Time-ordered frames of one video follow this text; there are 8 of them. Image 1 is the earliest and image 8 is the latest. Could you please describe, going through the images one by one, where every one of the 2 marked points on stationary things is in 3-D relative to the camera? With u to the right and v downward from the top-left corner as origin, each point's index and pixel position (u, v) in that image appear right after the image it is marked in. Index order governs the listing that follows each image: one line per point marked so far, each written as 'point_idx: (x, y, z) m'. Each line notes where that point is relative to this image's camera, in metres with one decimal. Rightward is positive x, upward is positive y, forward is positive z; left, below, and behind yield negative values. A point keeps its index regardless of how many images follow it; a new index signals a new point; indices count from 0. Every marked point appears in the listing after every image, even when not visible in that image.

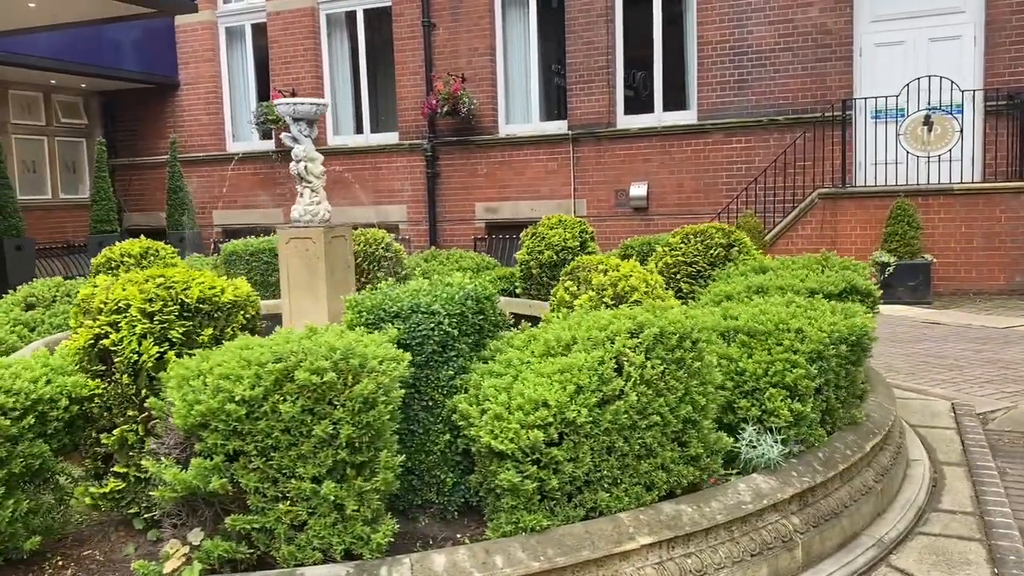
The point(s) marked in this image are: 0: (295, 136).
0: (-1.1, +0.8, +4.6) m
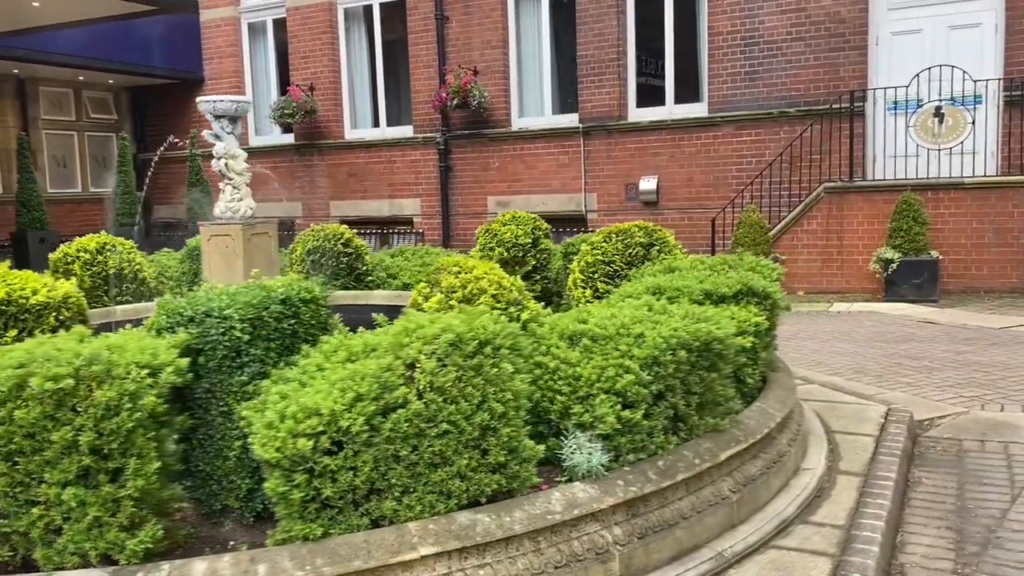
0: (-1.5, +0.8, +4.6) m
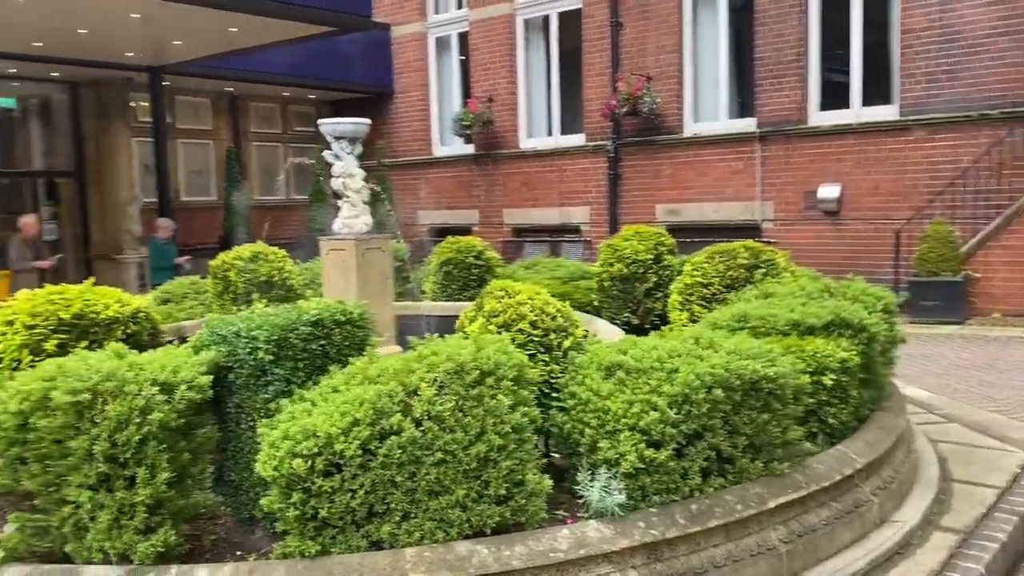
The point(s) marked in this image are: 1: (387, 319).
0: (-1.0, +0.7, +4.9) m
1: (-0.7, -0.2, +4.9) m
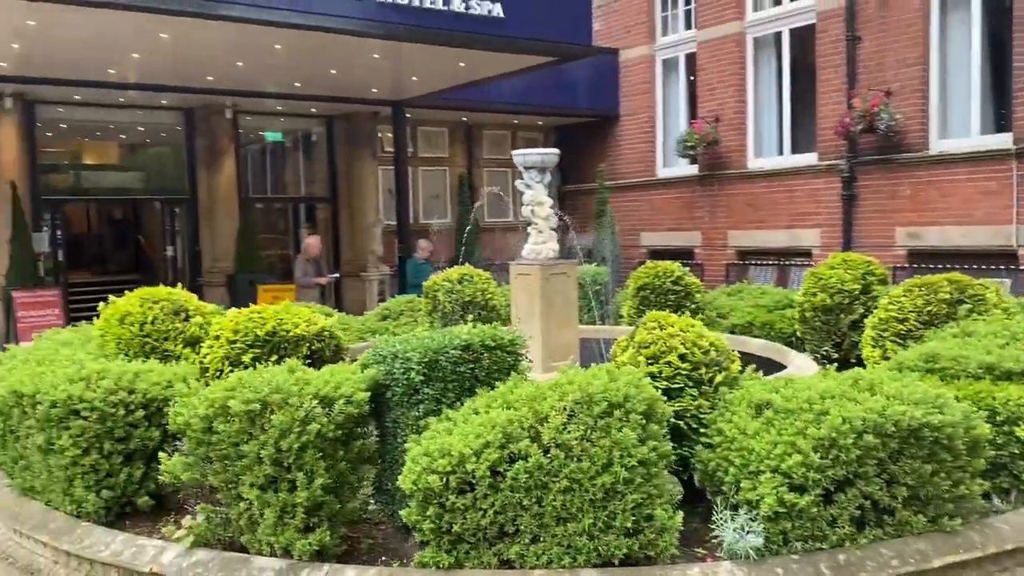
0: (+0.1, +0.6, +5.1) m
1: (+0.3, -0.3, +5.0) m
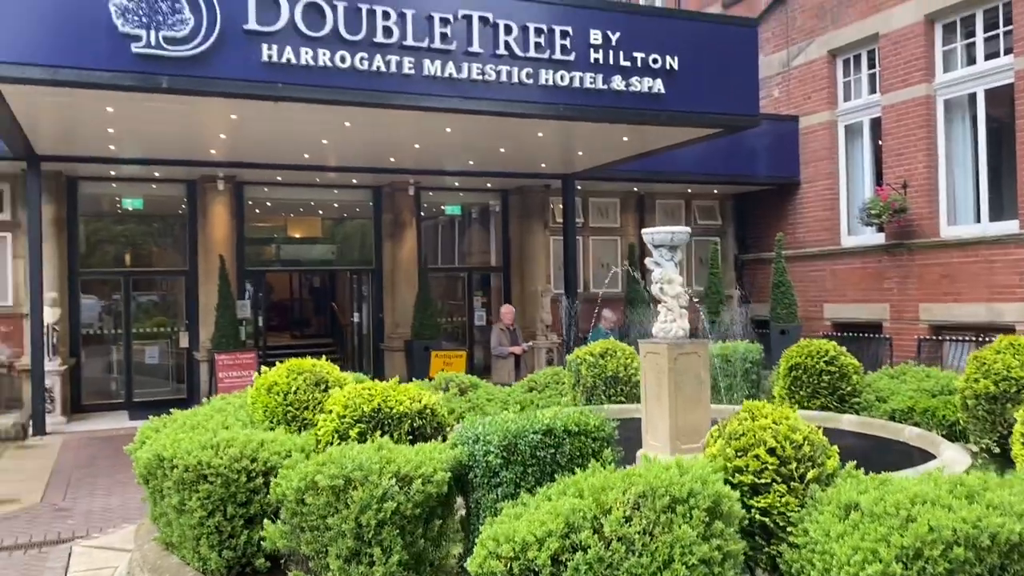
0: (+0.8, +0.2, +5.1) m
1: (+1.0, -0.8, +4.9) m
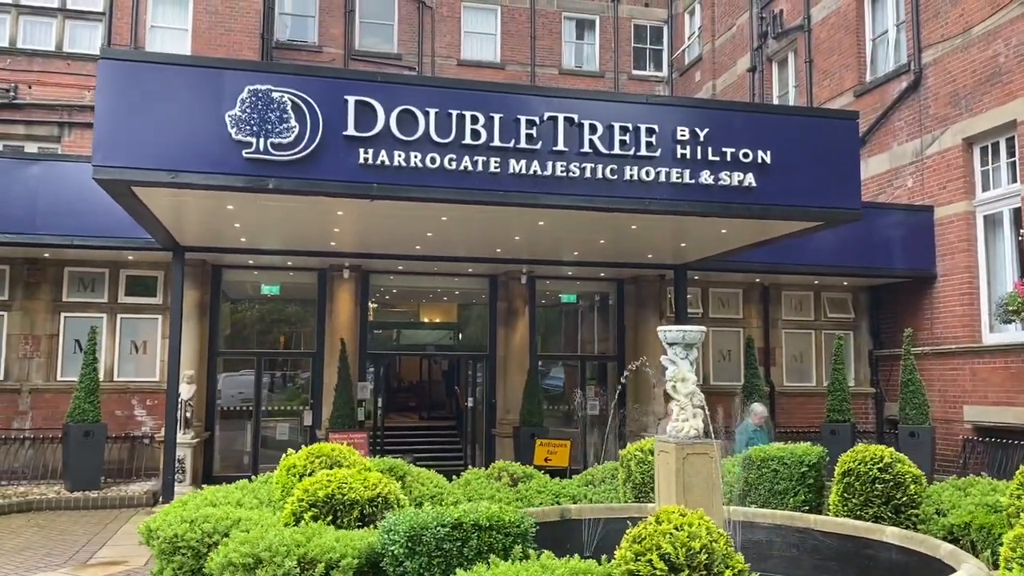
0: (+0.9, -0.4, +5.1) m
1: (+1.1, -1.3, +4.8) m
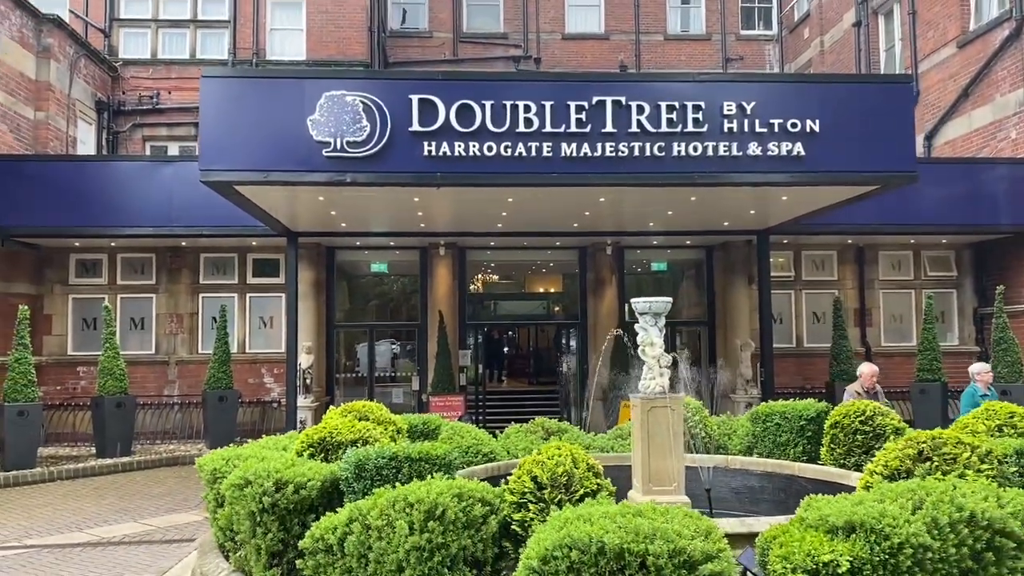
0: (+0.9, -0.3, +5.9) m
1: (+1.0, -1.1, +5.6) m
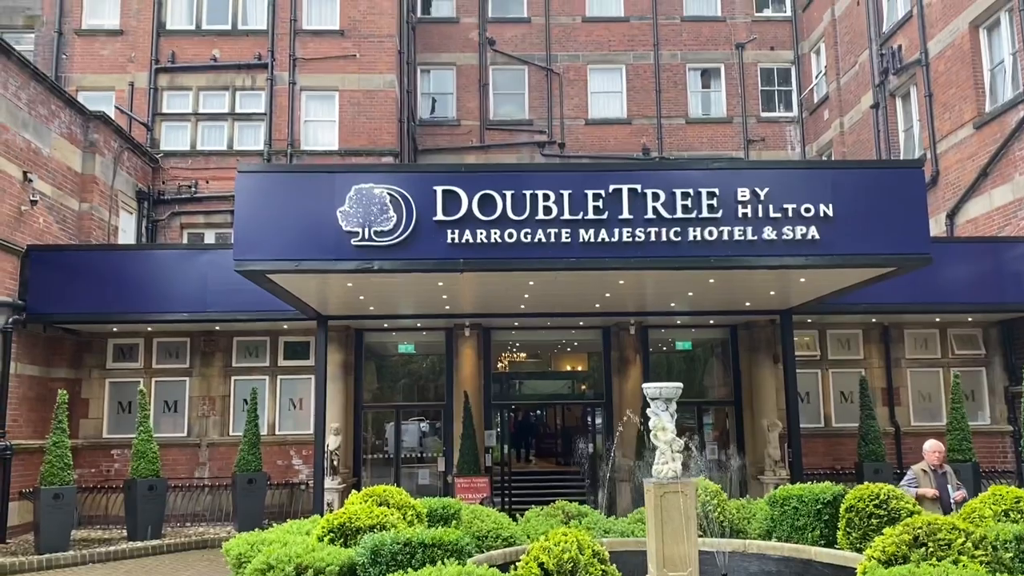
0: (+1.0, -0.8, +6.0) m
1: (+1.1, -1.7, +5.7) m
